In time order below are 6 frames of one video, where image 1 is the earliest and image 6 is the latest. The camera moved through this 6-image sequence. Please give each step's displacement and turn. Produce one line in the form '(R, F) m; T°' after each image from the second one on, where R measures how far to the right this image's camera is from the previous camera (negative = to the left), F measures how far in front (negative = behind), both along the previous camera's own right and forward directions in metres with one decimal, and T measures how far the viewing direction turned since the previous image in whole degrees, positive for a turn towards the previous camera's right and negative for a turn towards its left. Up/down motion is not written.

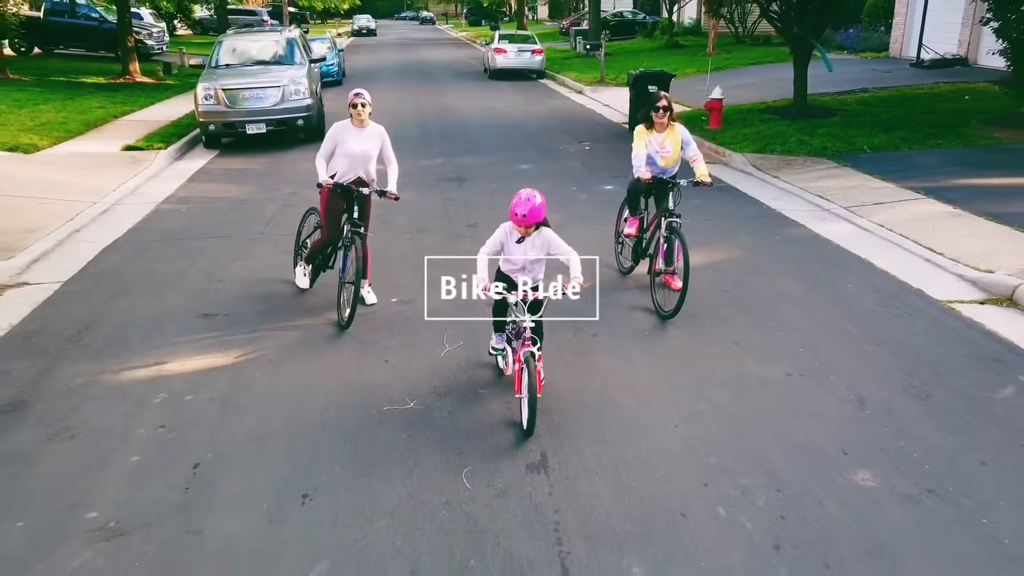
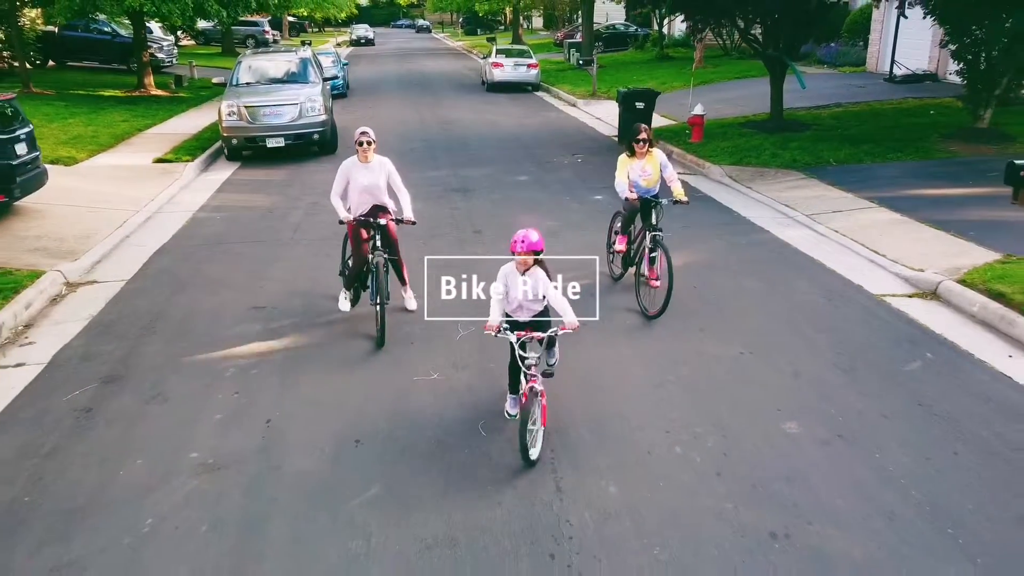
(-0.1, -1.1) m; 0°
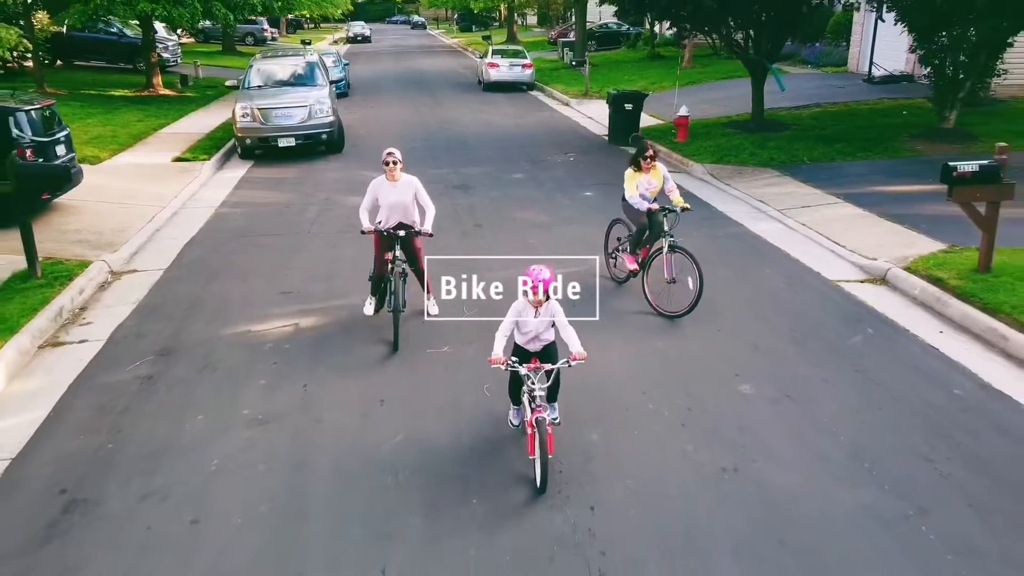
(0.0, -0.9) m; 0°
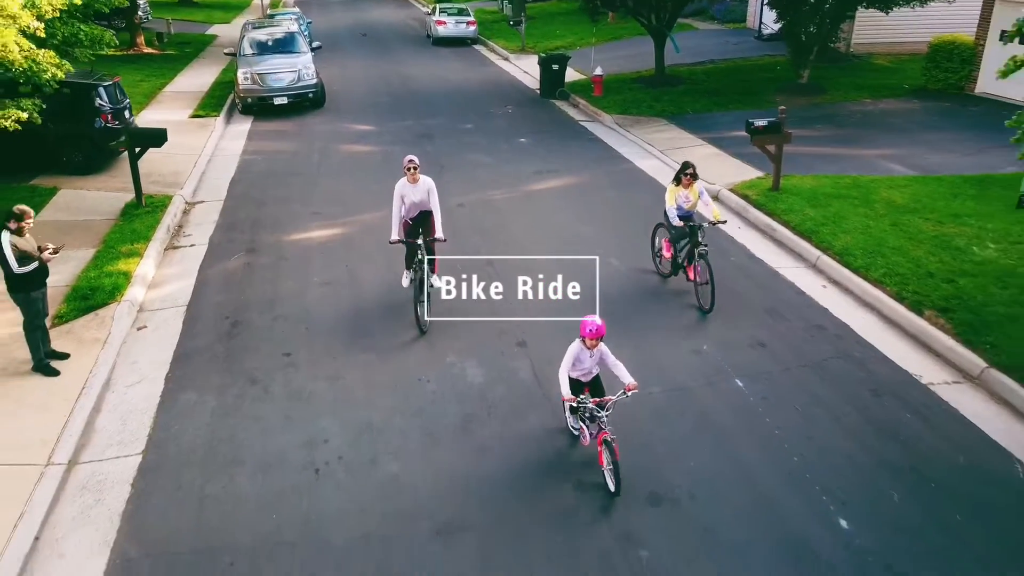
(-0.2, -4.0) m; +4°
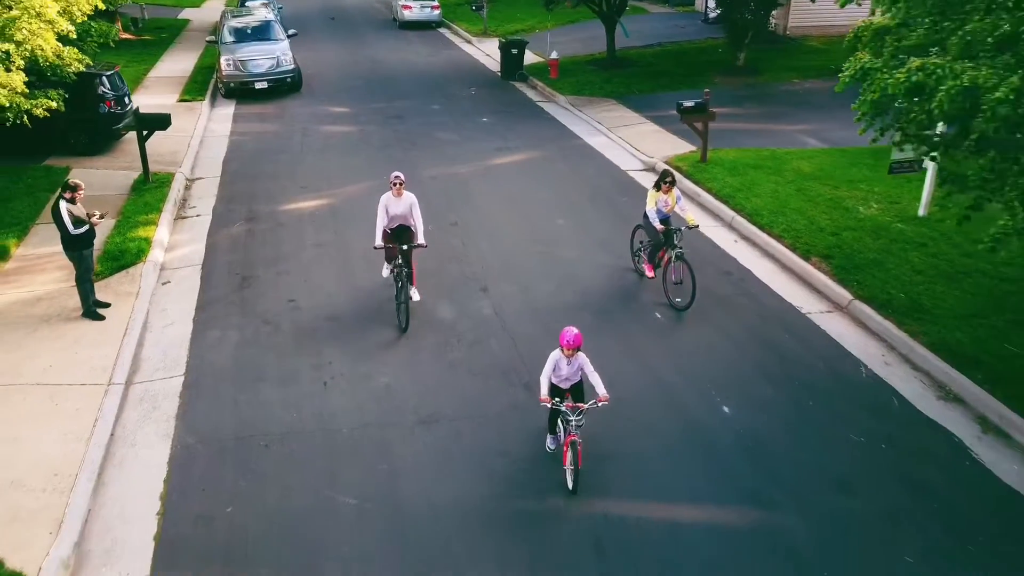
(0.0, -1.8) m; +2°
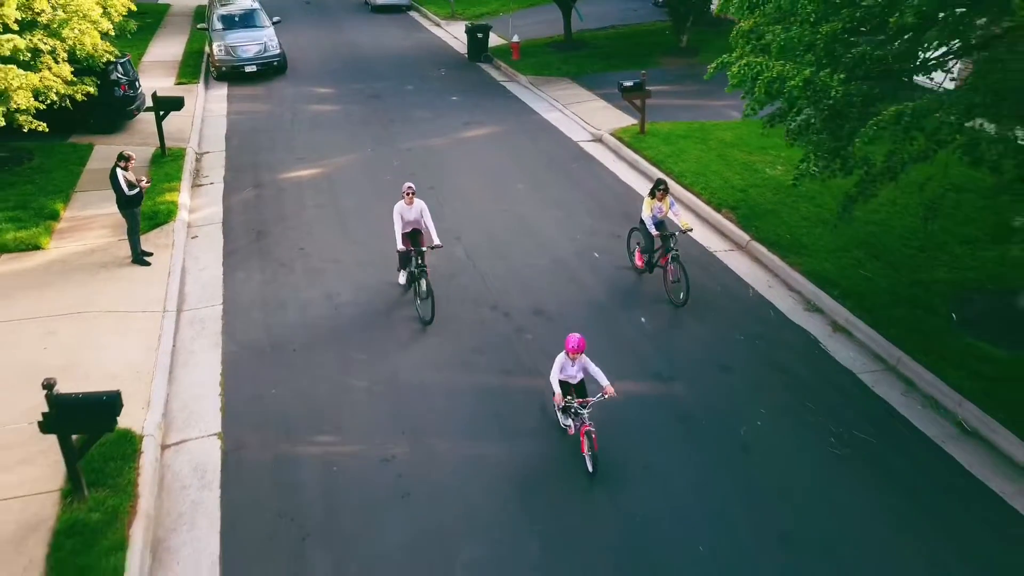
(0.0, -2.4) m; +2°
